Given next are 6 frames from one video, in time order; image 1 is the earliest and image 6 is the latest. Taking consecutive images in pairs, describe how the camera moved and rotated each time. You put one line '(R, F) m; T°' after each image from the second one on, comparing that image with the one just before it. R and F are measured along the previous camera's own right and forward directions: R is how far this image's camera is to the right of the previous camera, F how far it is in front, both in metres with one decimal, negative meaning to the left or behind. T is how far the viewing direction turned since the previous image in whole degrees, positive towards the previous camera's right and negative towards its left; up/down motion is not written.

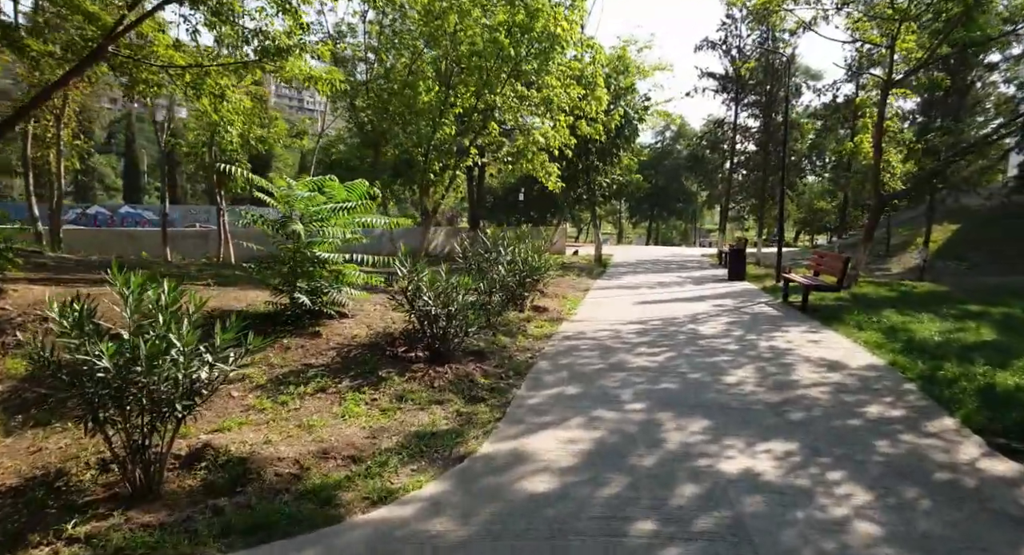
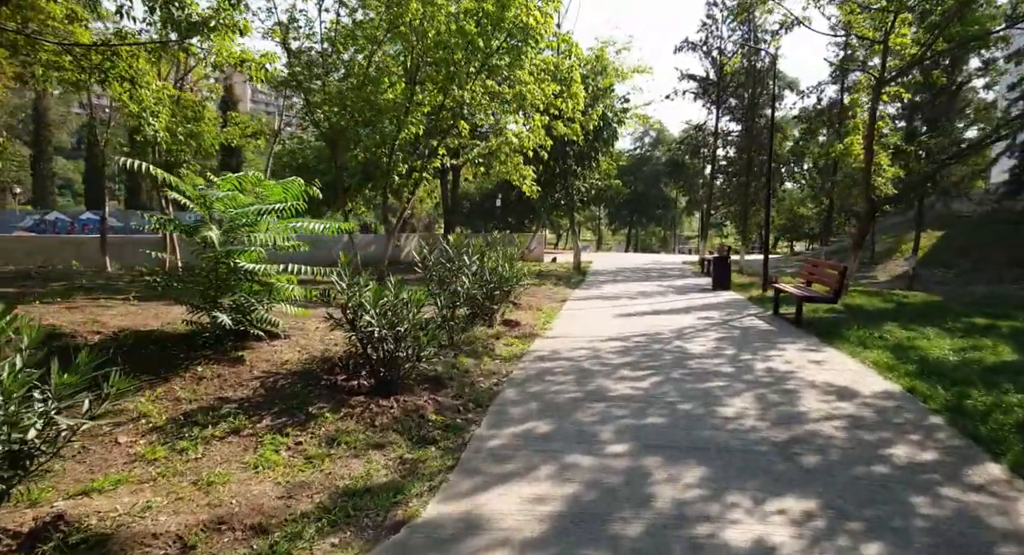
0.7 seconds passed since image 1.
(+0.2, +1.0) m; +2°
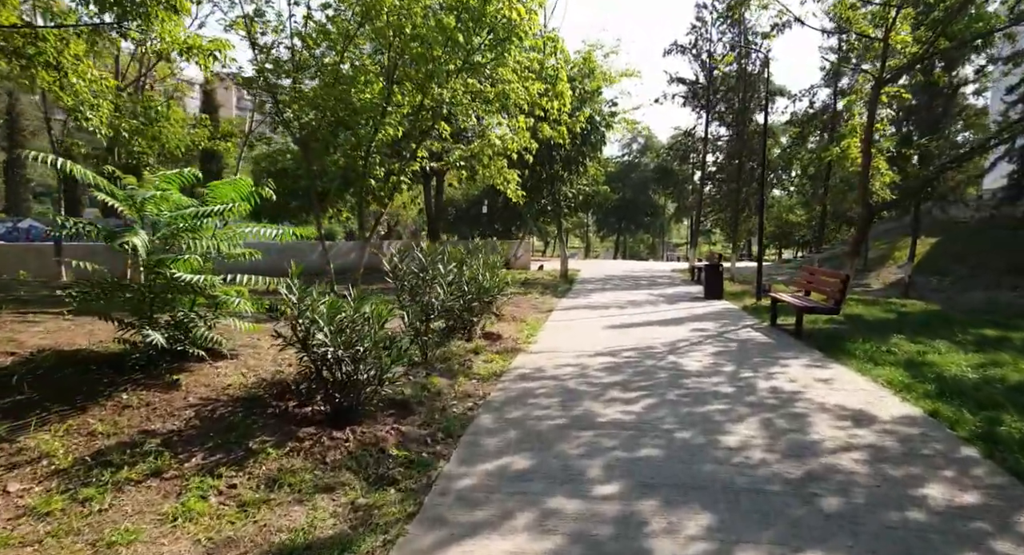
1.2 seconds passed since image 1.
(+0.1, +0.7) m; +1°
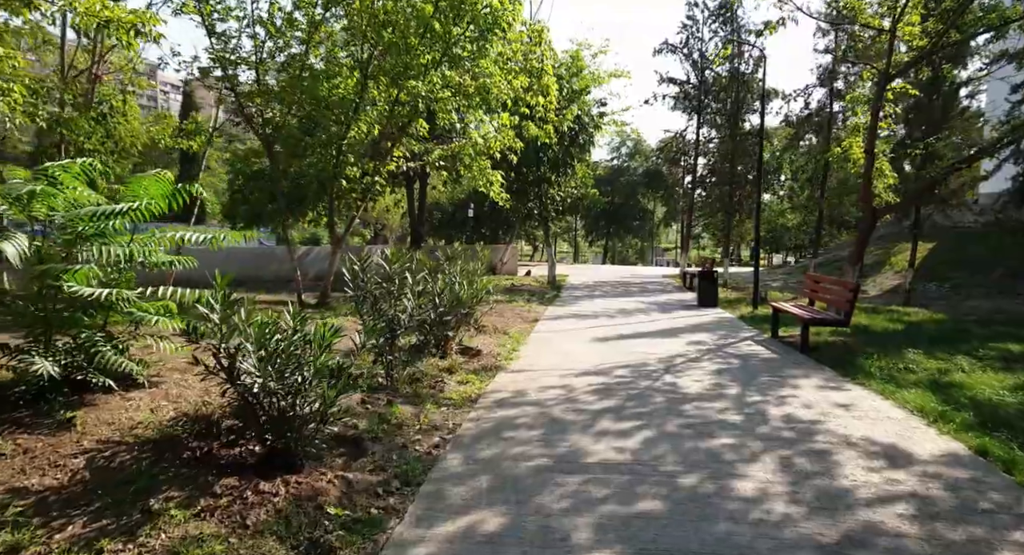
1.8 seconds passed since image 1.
(+0.1, +0.8) m; +1°
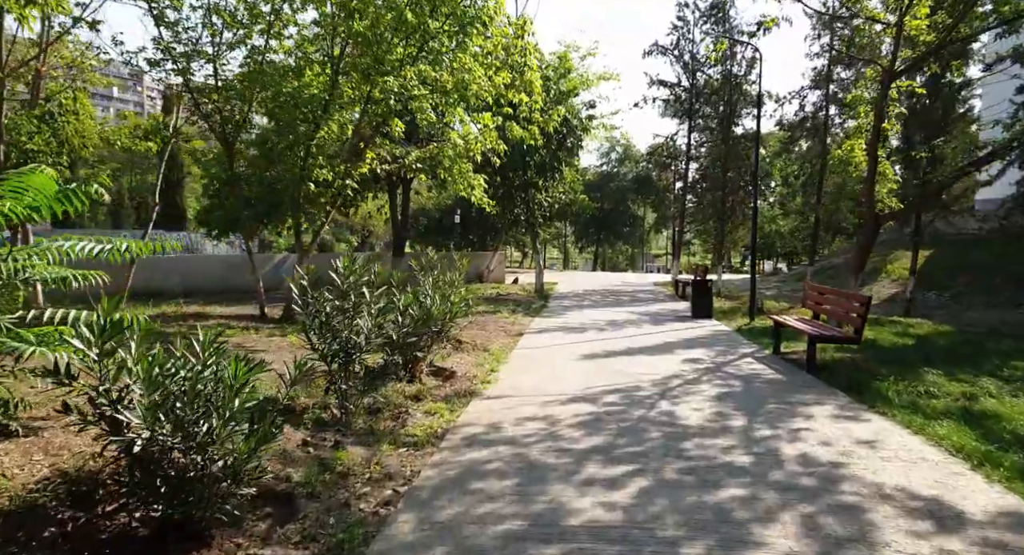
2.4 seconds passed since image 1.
(+0.1, +0.8) m; +1°
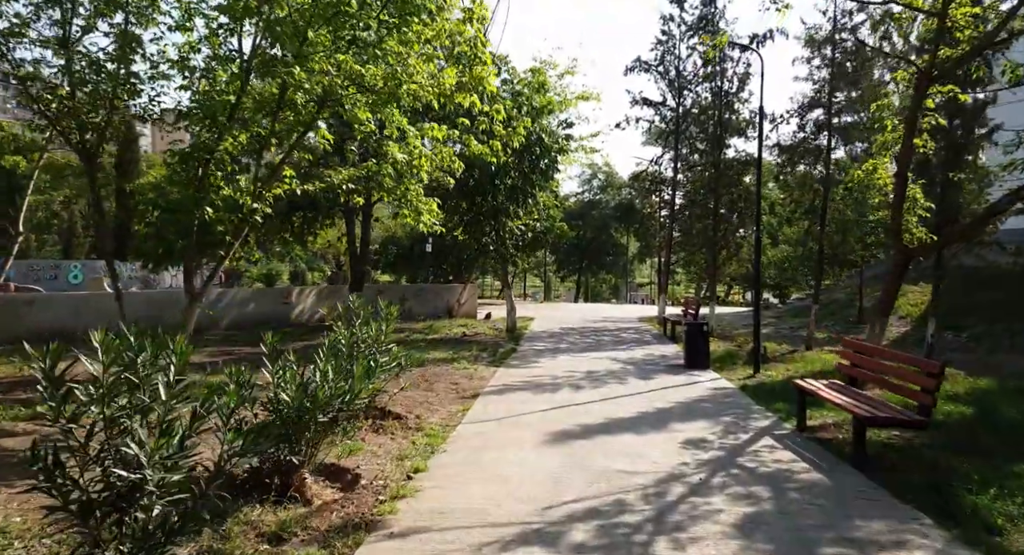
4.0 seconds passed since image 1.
(+0.4, +2.2) m; +1°
